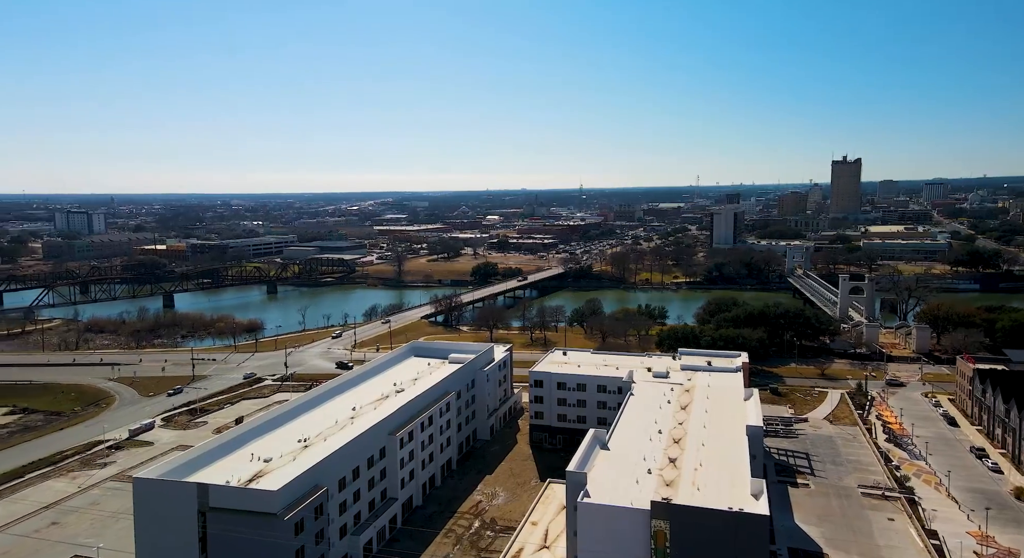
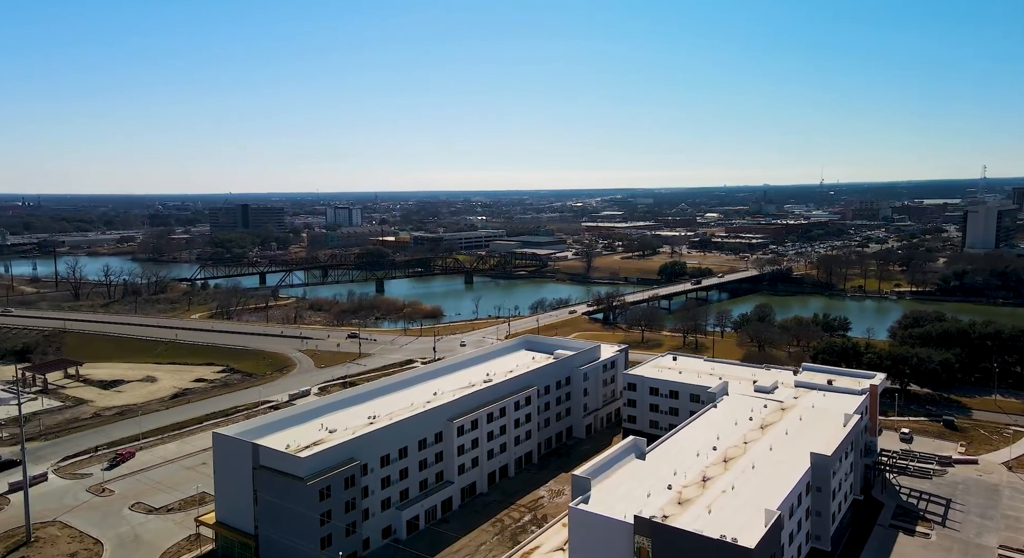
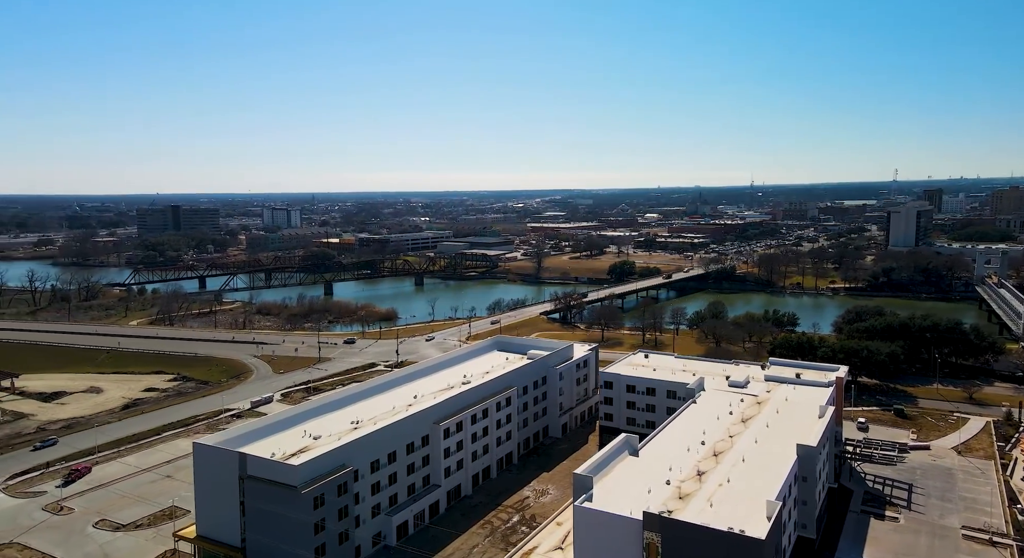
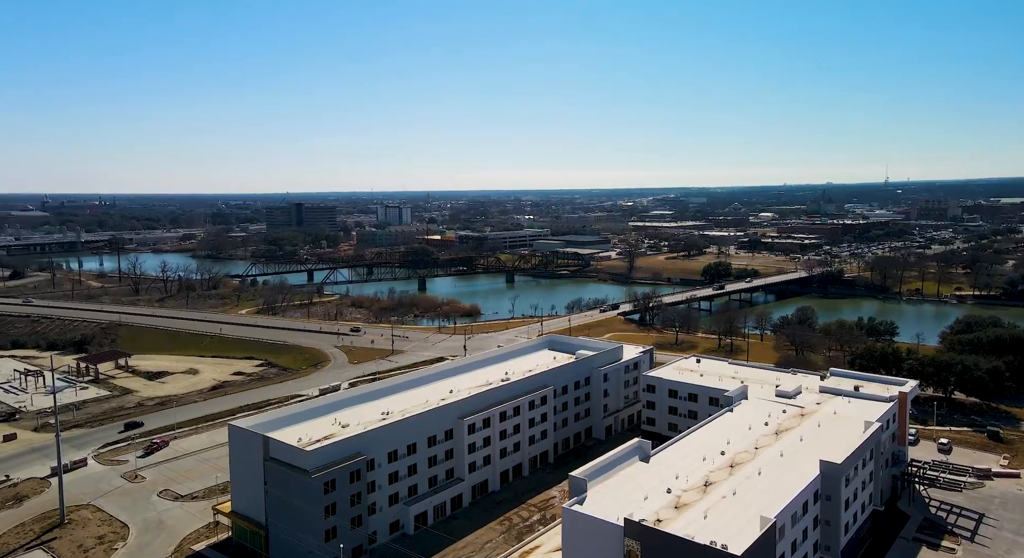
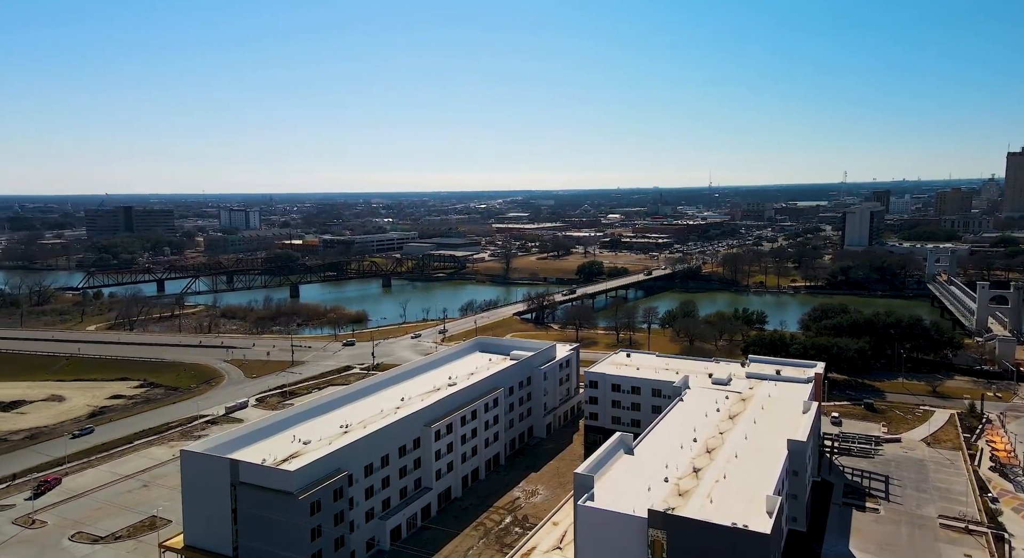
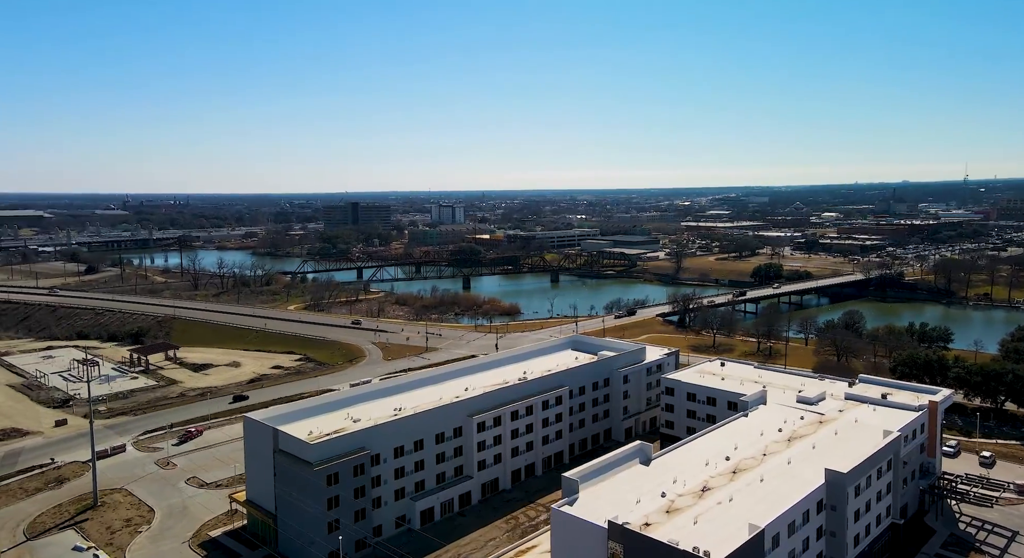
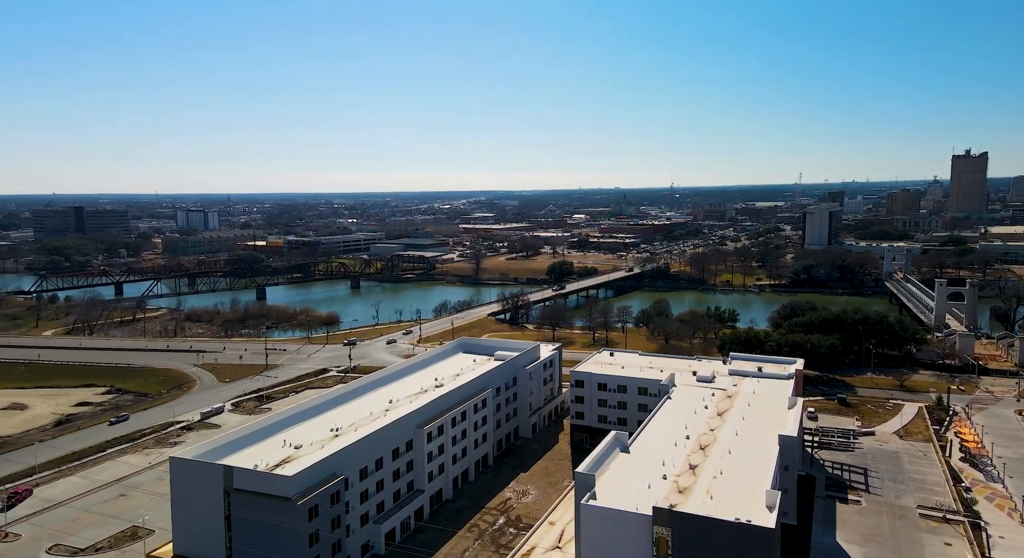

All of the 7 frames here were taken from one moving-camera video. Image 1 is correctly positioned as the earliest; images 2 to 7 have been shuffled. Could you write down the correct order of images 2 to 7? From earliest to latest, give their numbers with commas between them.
7, 5, 3, 2, 4, 6
